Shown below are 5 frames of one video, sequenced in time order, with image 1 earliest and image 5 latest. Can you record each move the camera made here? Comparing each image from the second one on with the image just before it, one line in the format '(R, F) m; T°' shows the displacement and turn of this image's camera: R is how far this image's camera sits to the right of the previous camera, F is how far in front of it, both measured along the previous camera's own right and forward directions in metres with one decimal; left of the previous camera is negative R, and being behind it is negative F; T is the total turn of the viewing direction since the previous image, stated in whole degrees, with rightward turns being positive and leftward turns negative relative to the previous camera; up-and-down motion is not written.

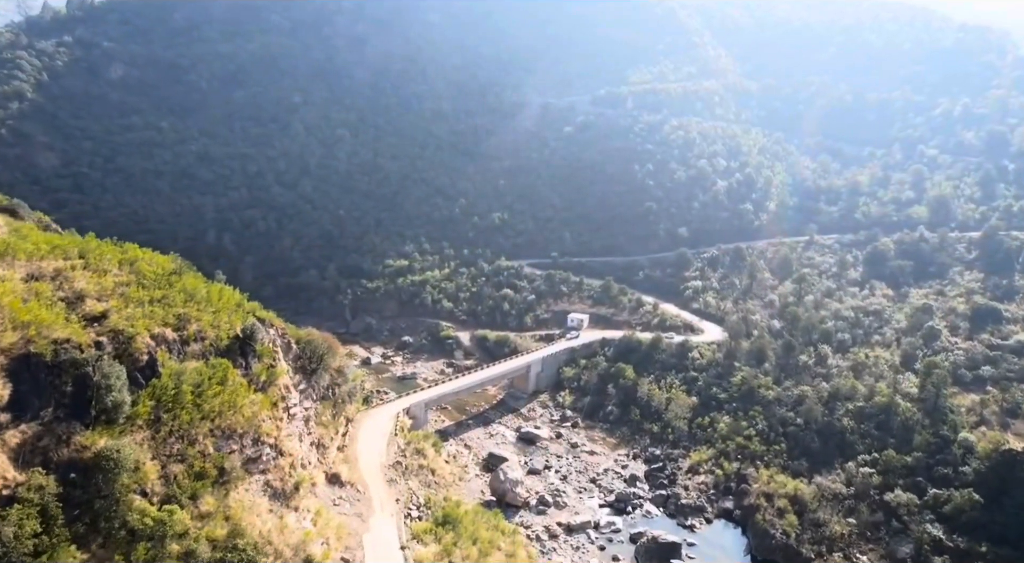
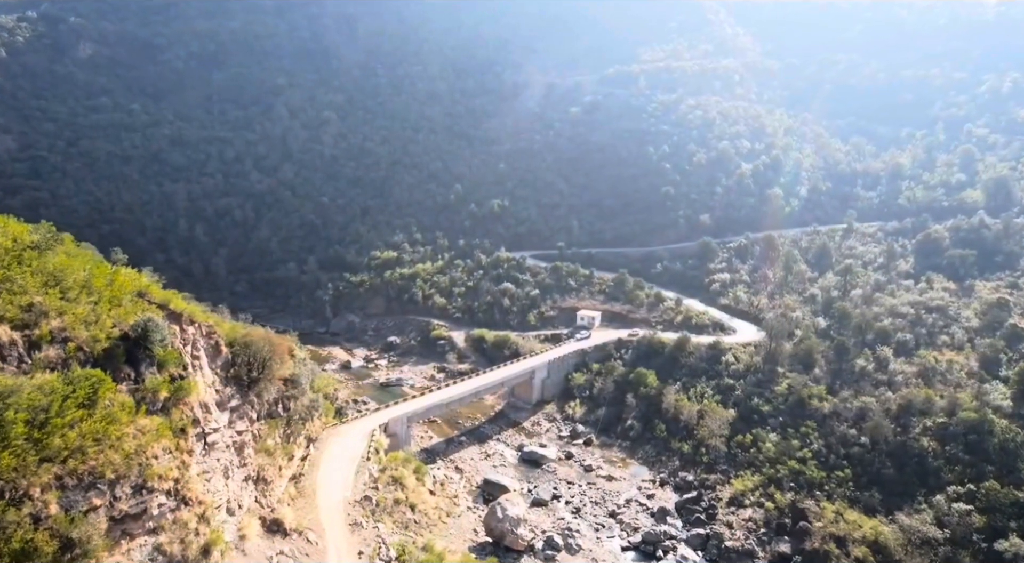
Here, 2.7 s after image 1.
(0.0, +6.9) m; 0°
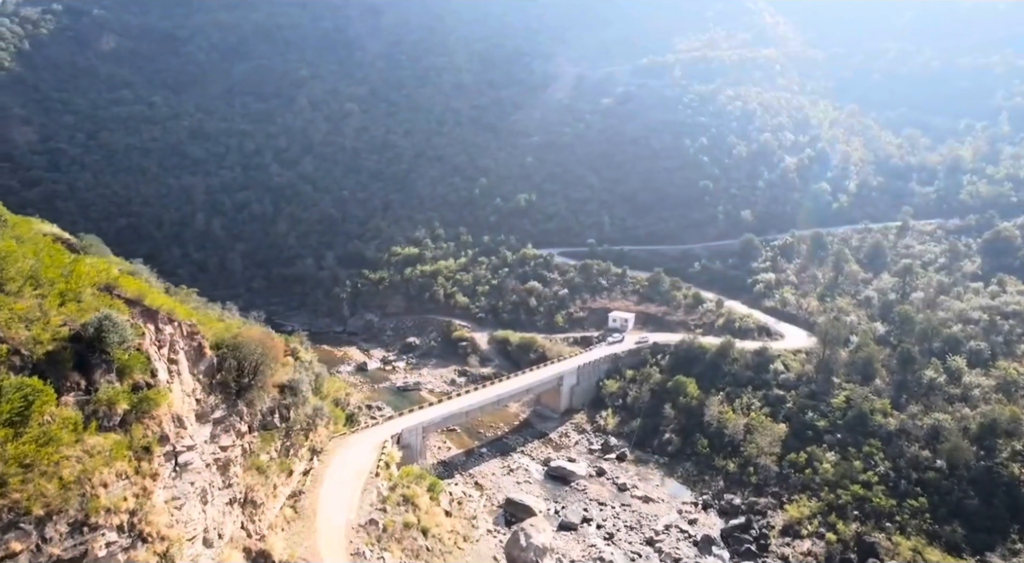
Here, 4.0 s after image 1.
(0.0, +3.1) m; -2°
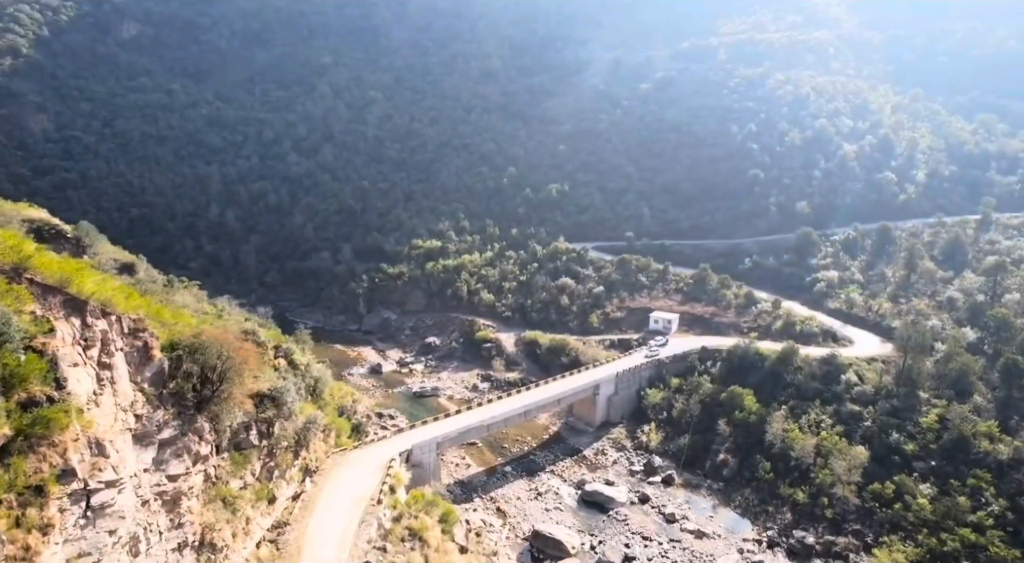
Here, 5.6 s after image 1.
(0.0, +4.4) m; -2°
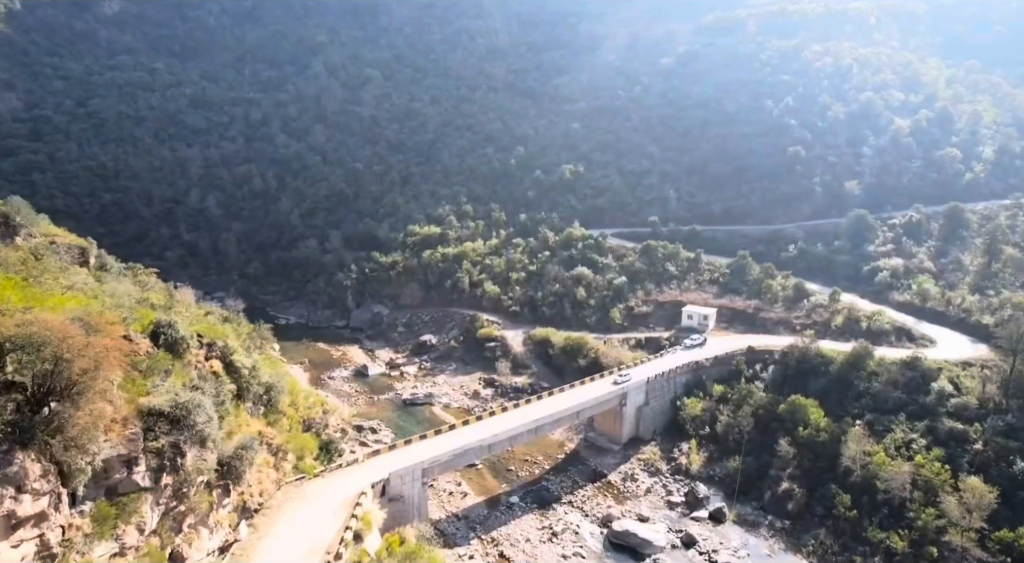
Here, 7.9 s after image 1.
(0.0, +5.9) m; -1°
